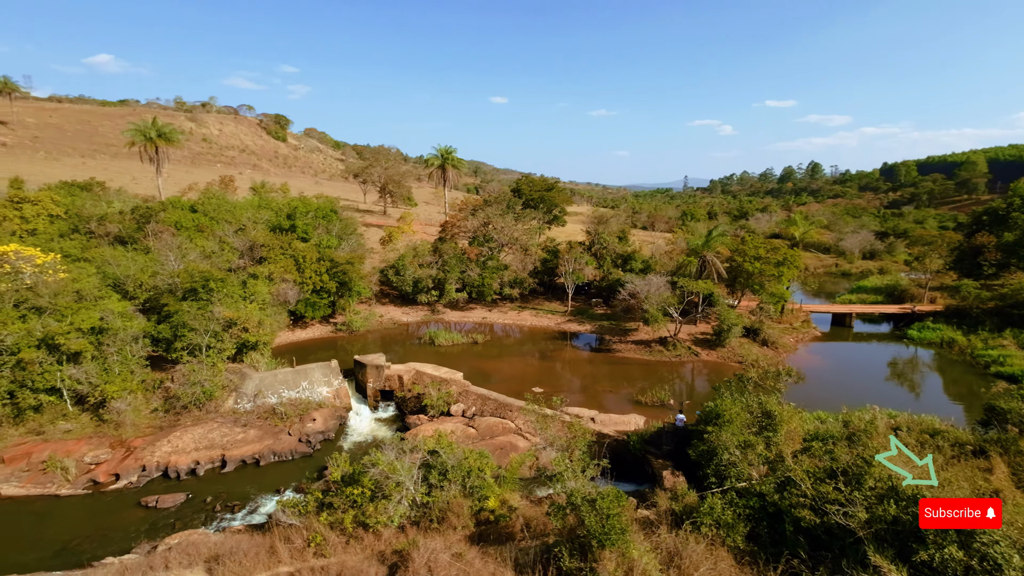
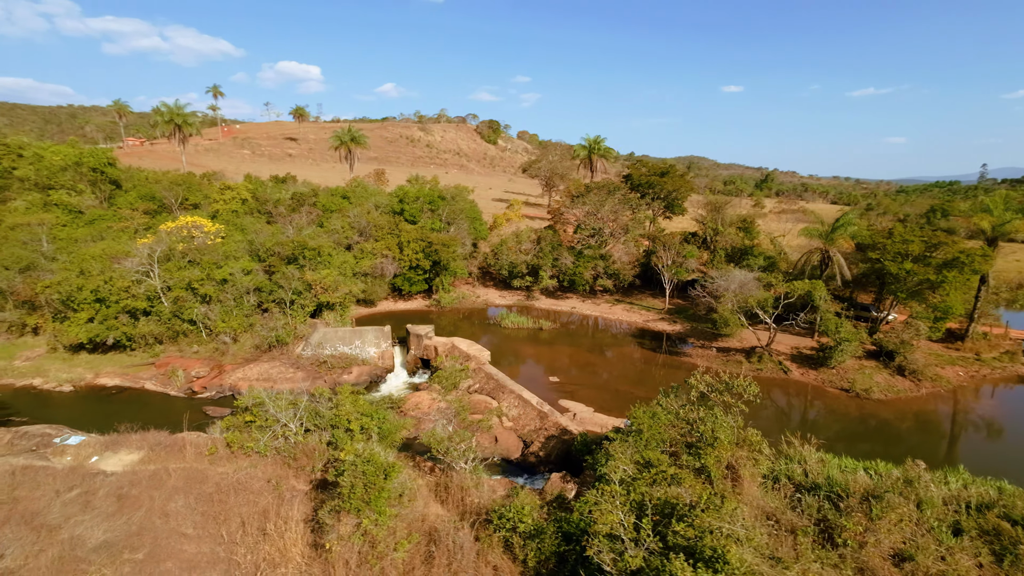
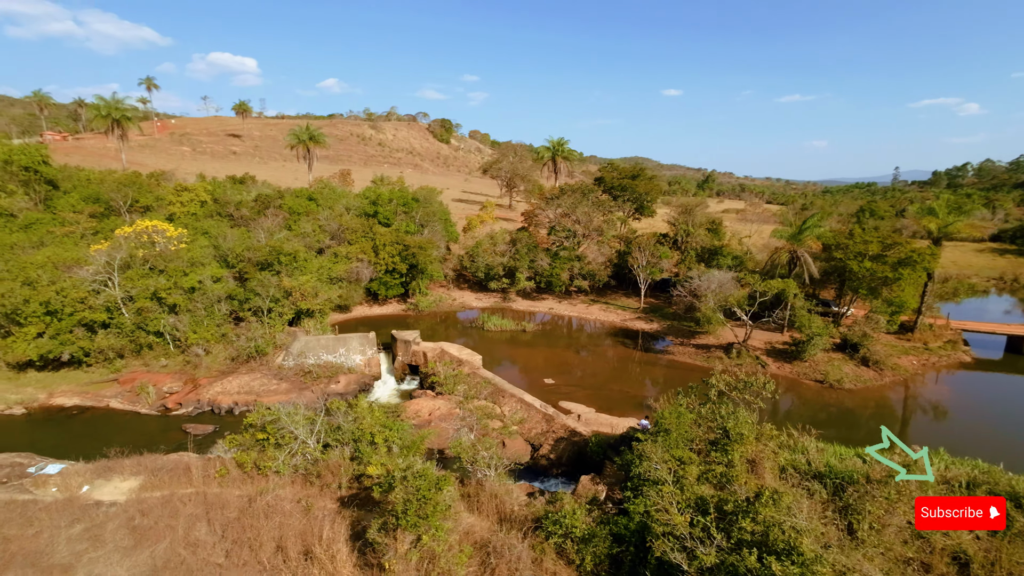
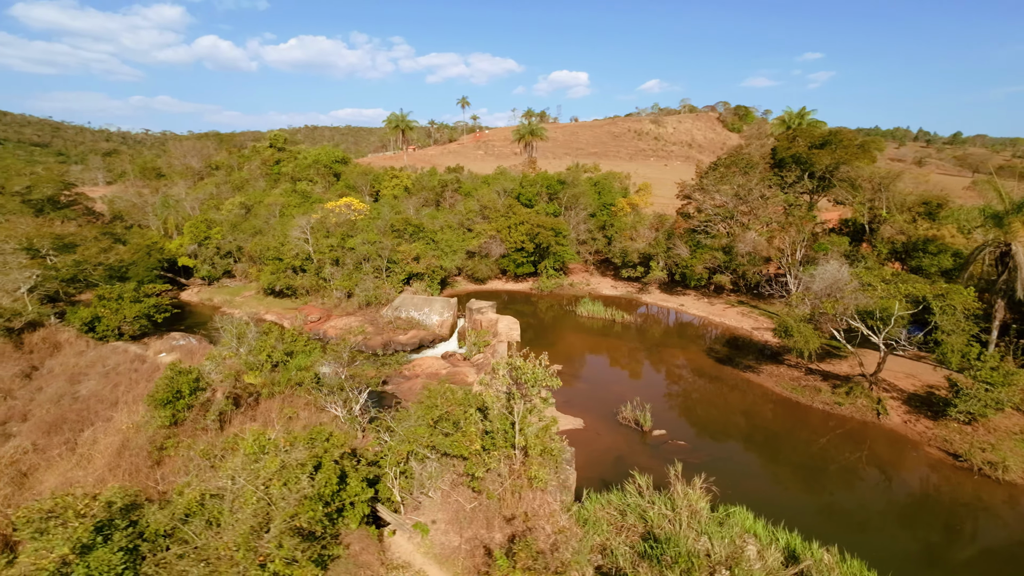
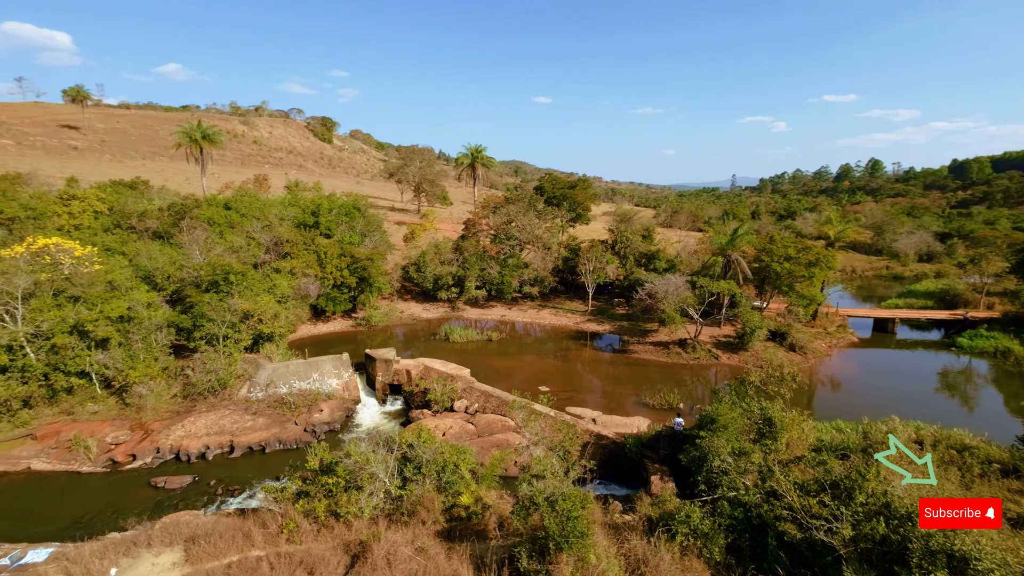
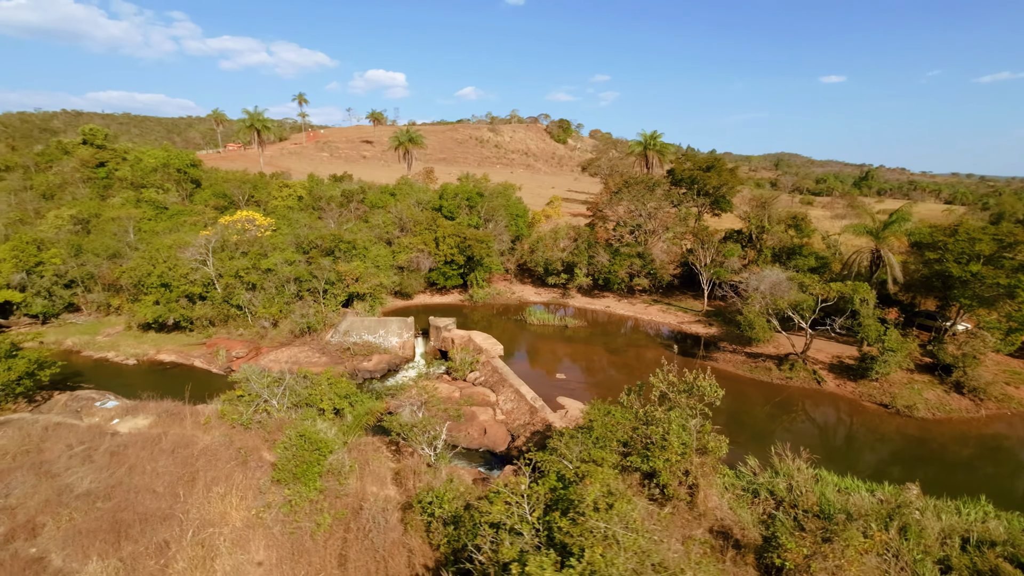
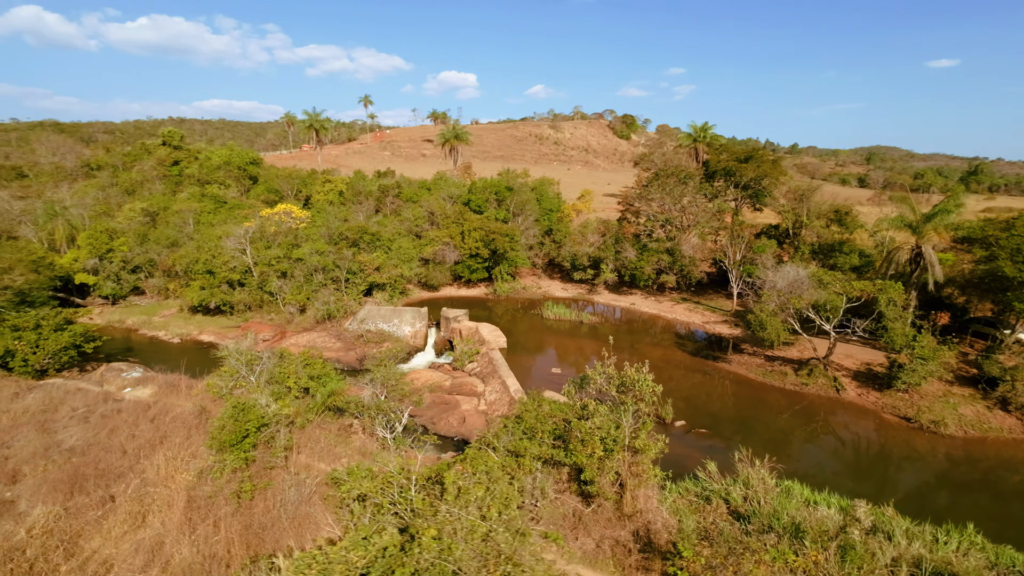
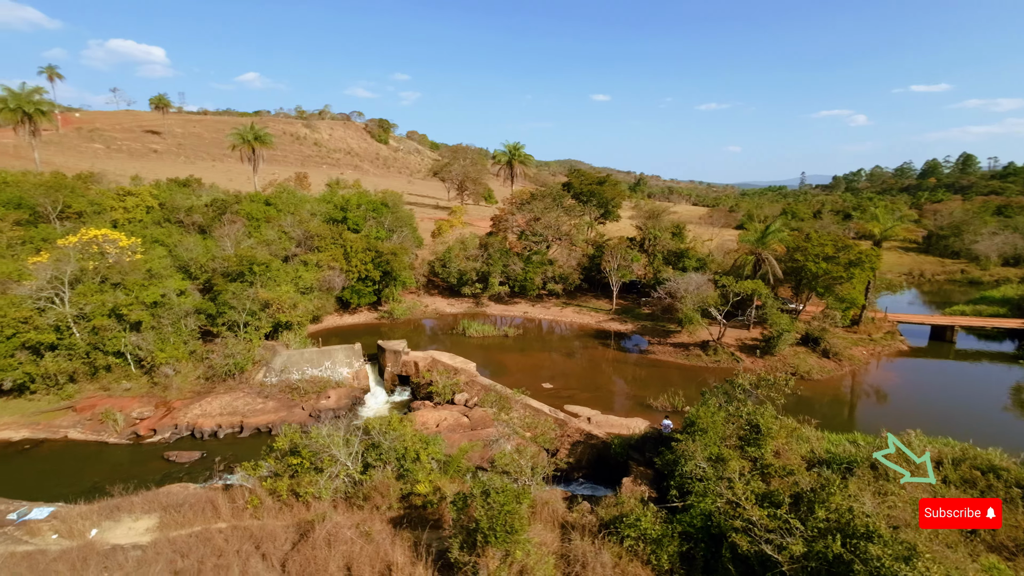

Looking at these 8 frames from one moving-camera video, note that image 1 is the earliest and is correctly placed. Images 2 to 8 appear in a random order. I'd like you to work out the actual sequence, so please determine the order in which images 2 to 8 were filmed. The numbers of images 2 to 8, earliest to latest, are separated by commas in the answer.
5, 8, 3, 2, 6, 7, 4
